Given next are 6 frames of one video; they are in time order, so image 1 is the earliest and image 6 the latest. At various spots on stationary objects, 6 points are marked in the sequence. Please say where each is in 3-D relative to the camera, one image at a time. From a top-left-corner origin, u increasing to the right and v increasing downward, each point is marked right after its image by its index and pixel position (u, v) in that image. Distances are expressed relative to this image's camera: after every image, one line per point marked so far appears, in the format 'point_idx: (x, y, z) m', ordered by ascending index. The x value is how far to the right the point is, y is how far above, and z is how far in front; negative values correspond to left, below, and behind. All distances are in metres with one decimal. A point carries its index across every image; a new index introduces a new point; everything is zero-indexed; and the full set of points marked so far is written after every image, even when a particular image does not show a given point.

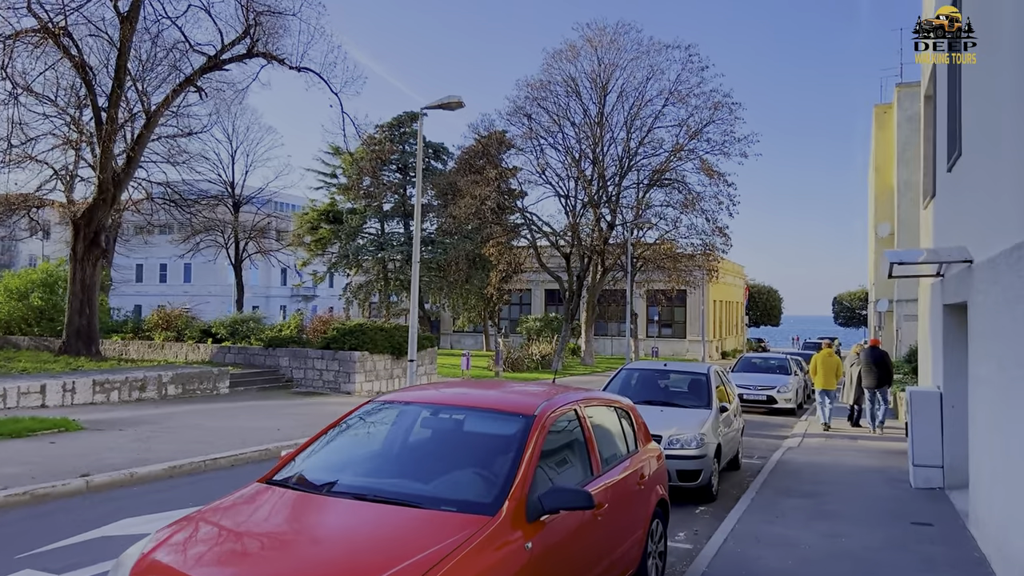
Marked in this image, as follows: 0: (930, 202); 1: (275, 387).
0: (+6.2, +1.3, +11.1) m
1: (-6.0, -2.5, +18.6) m
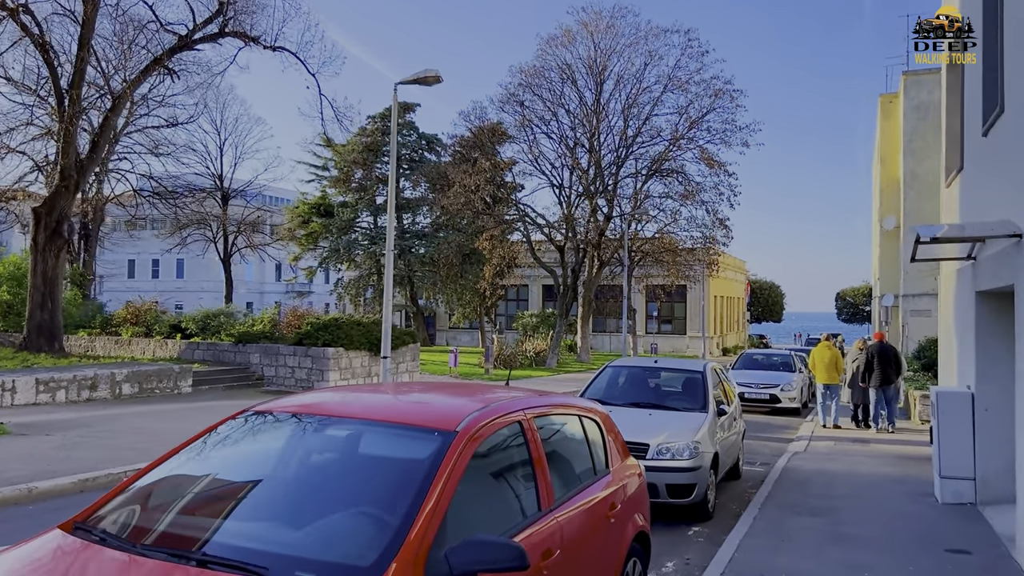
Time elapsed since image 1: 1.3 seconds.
0: (+5.9, +1.5, +9.9) m
1: (-6.3, -2.3, +17.4) m
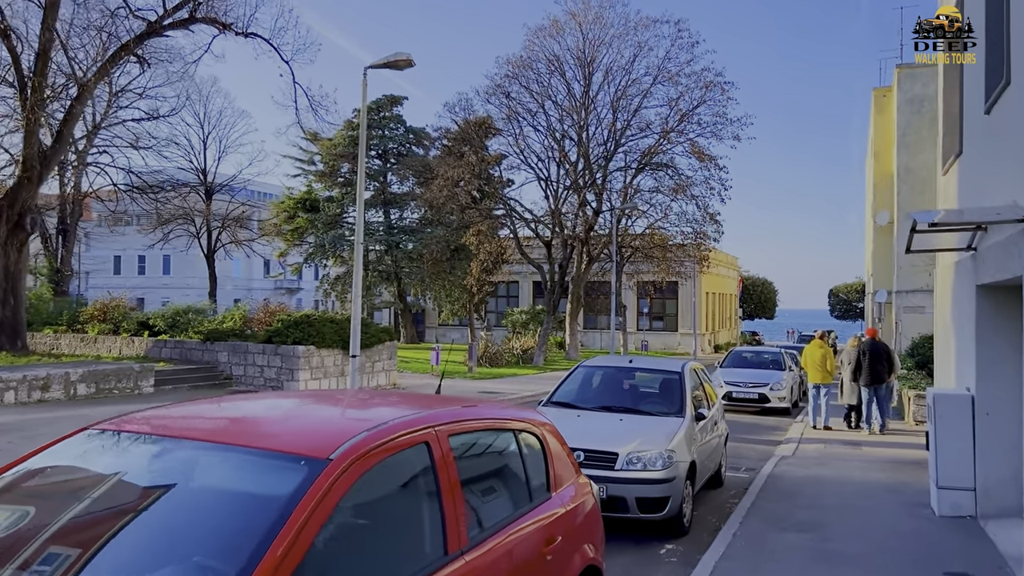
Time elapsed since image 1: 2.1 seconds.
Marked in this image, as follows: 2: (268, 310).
0: (+5.5, +1.6, +9.2) m
1: (-6.8, -2.2, +16.7) m
2: (-6.3, -0.6, +19.1) m
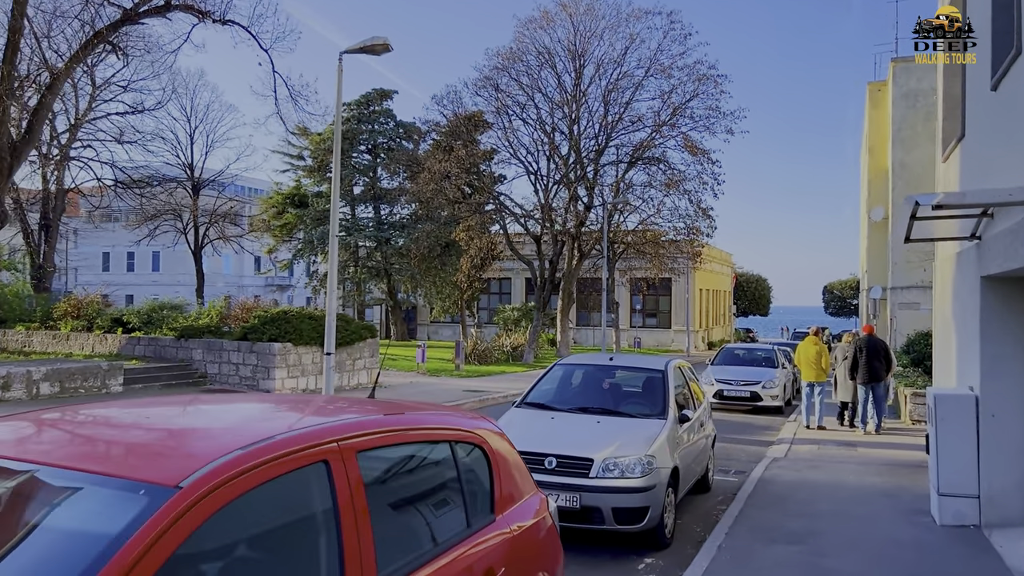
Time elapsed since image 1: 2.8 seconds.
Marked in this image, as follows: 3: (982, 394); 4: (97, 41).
0: (+5.2, +1.7, +8.7) m
1: (-7.1, -2.1, +16.1) m
2: (-6.6, -0.5, +18.5) m
3: (+4.2, -0.9, +6.7) m
4: (-11.0, +6.5, +19.7) m
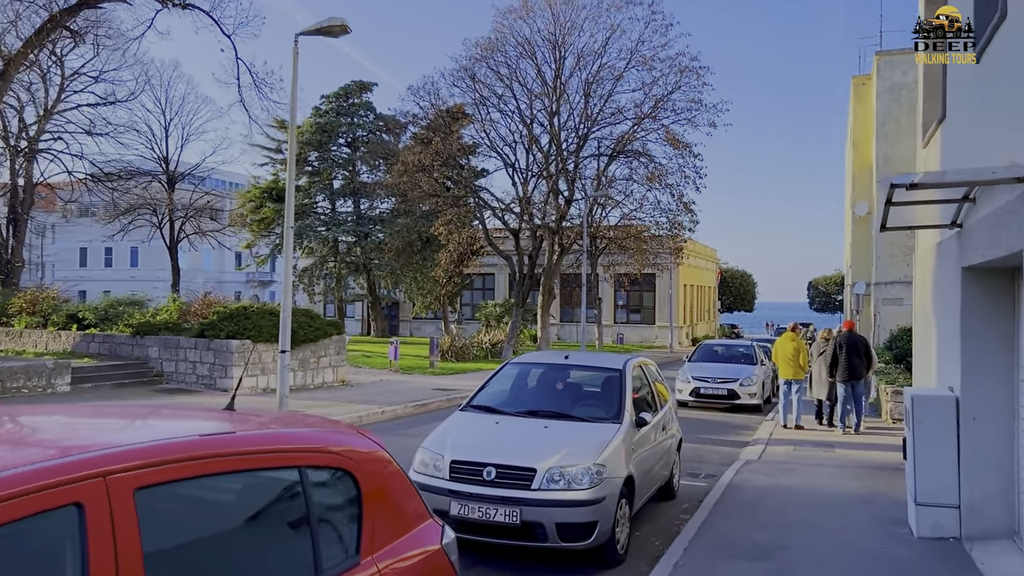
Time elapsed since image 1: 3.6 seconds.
0: (+4.6, +1.7, +8.2) m
1: (-7.8, -2.0, +15.4) m
2: (-7.3, -0.3, +17.8) m
3: (+3.7, -0.9, +6.2) m
4: (-11.6, +6.7, +18.9) m
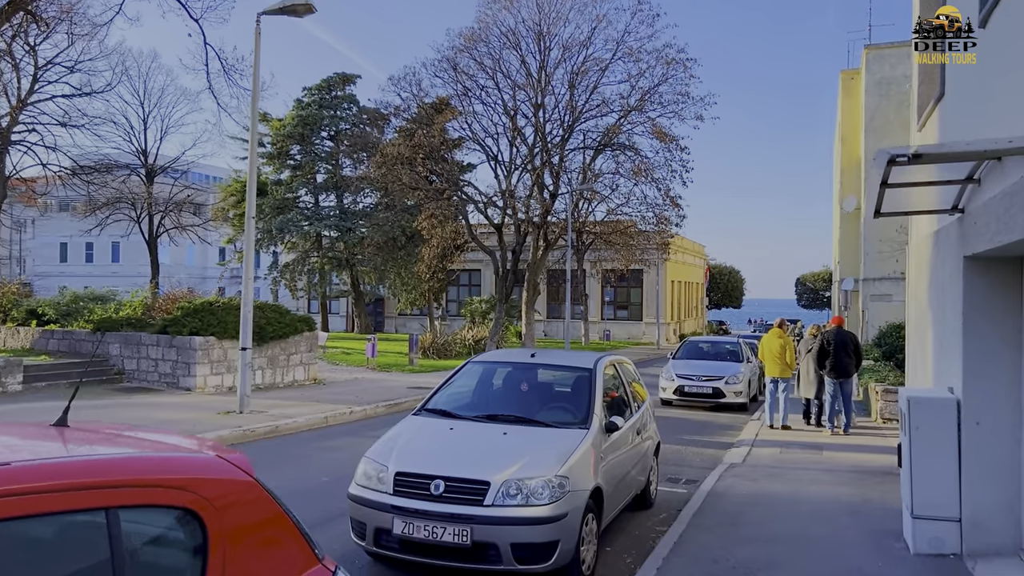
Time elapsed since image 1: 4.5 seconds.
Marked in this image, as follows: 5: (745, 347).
0: (+4.3, +1.8, +7.6) m
1: (-8.2, -1.8, +14.7) m
2: (-7.8, -0.2, +17.1) m
3: (+3.4, -0.8, +5.6) m
4: (-12.1, +6.8, +18.1) m
5: (+5.5, -1.4, +17.7) m
